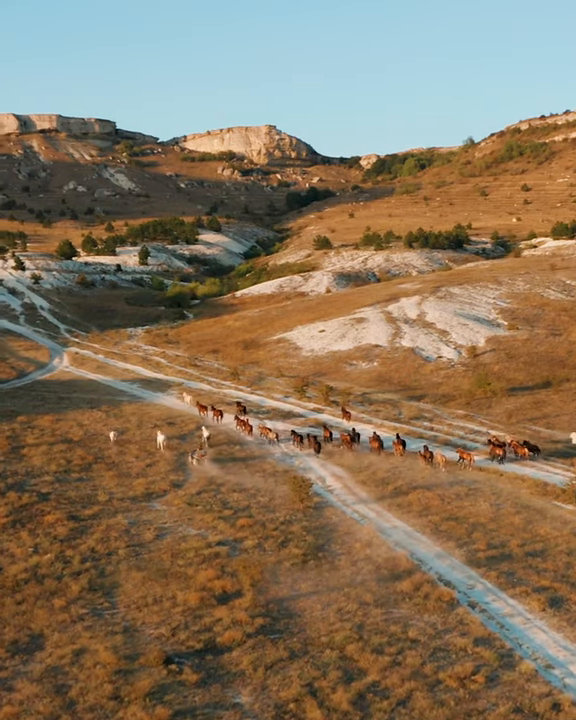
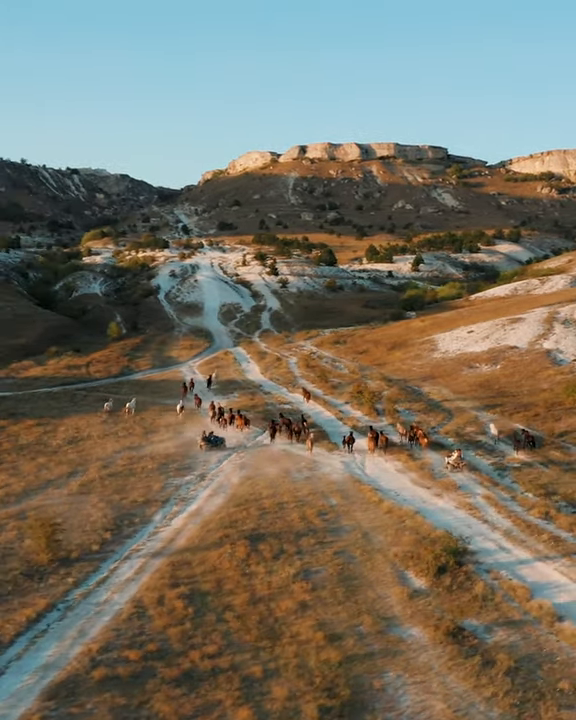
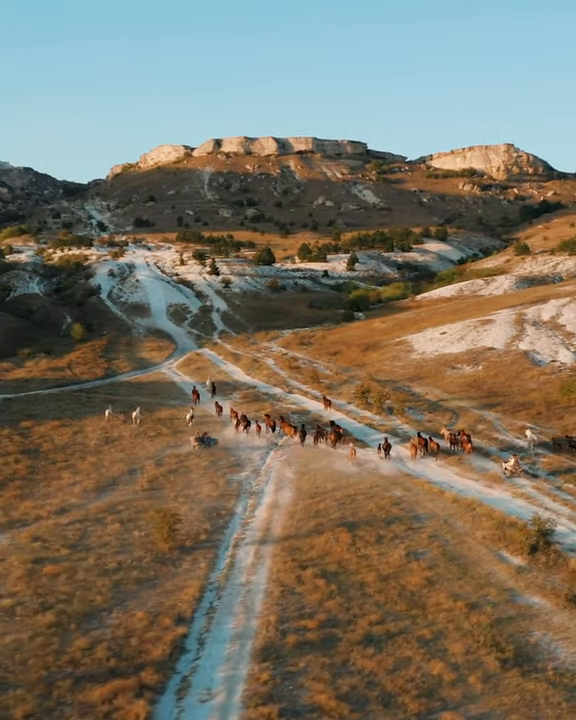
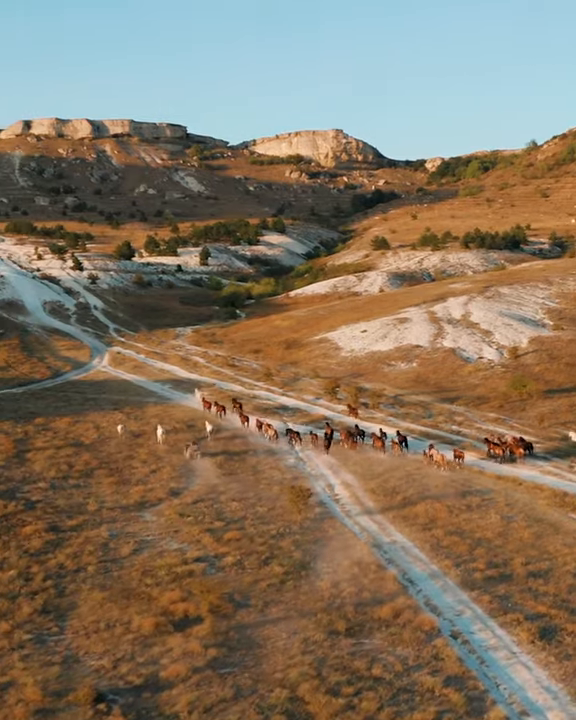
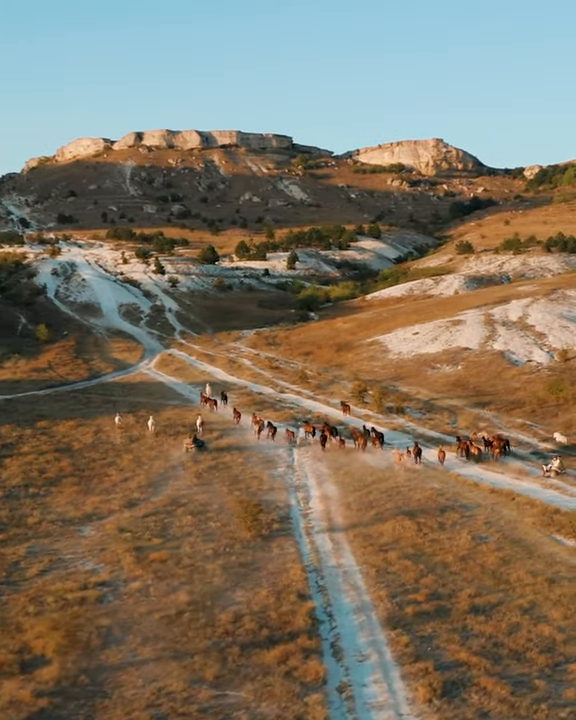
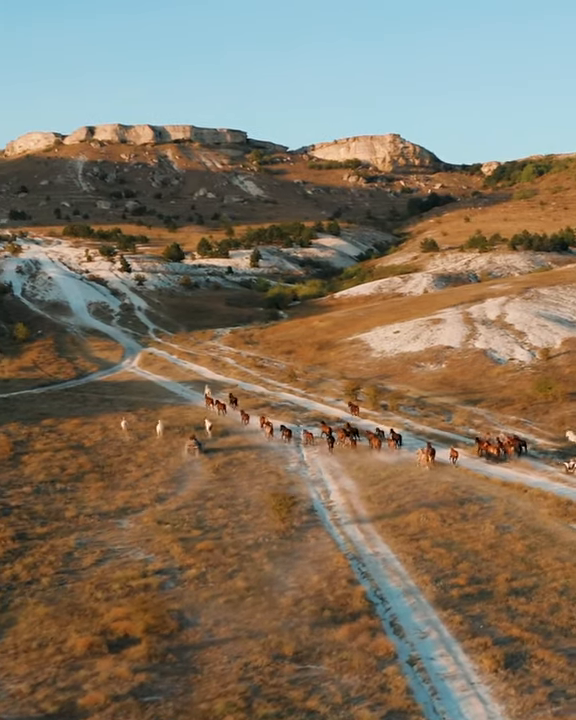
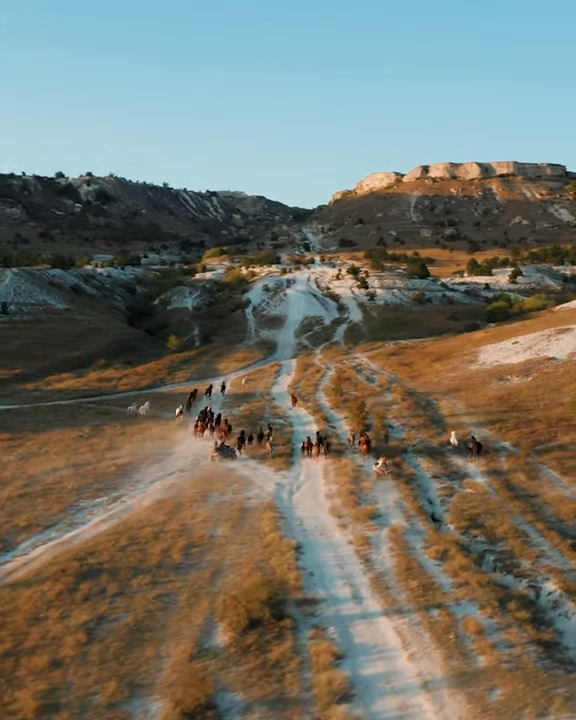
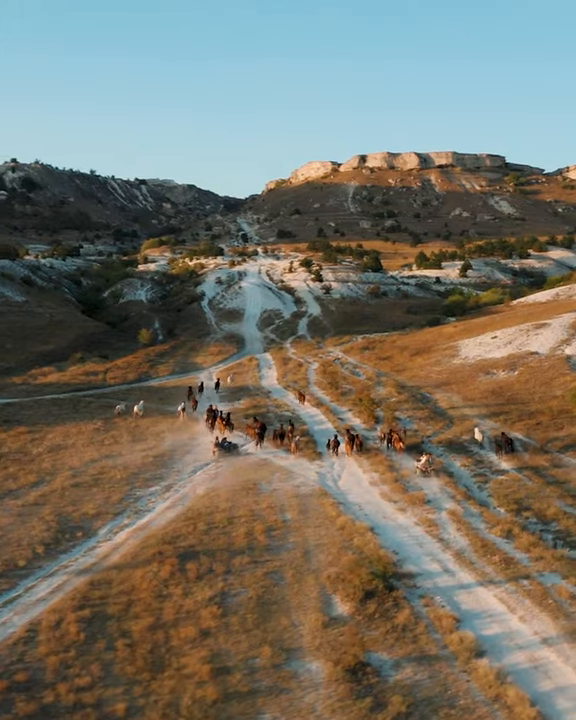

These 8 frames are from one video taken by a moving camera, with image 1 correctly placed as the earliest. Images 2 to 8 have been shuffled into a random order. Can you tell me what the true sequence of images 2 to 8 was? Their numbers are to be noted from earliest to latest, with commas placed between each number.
4, 6, 5, 3, 2, 8, 7
